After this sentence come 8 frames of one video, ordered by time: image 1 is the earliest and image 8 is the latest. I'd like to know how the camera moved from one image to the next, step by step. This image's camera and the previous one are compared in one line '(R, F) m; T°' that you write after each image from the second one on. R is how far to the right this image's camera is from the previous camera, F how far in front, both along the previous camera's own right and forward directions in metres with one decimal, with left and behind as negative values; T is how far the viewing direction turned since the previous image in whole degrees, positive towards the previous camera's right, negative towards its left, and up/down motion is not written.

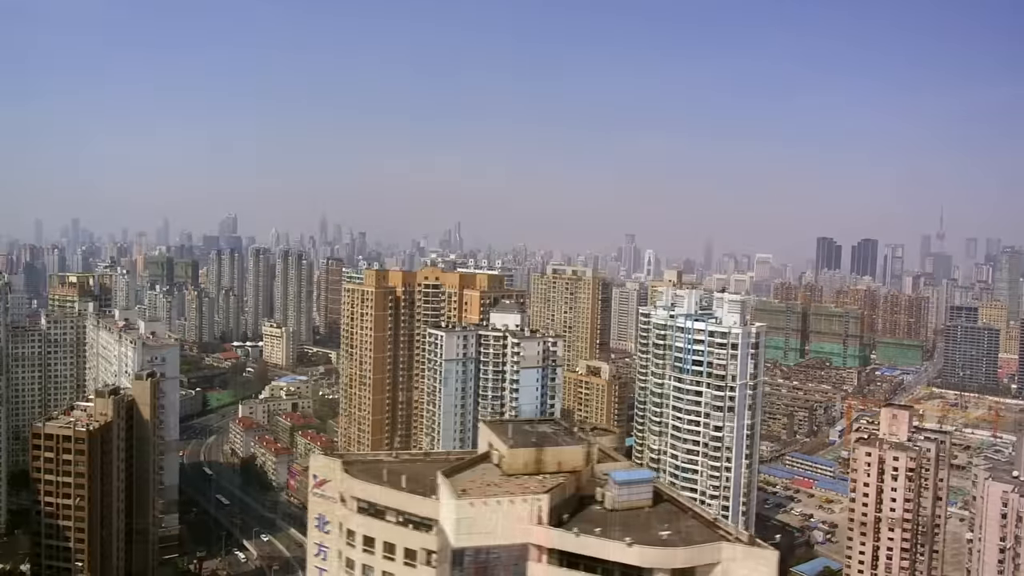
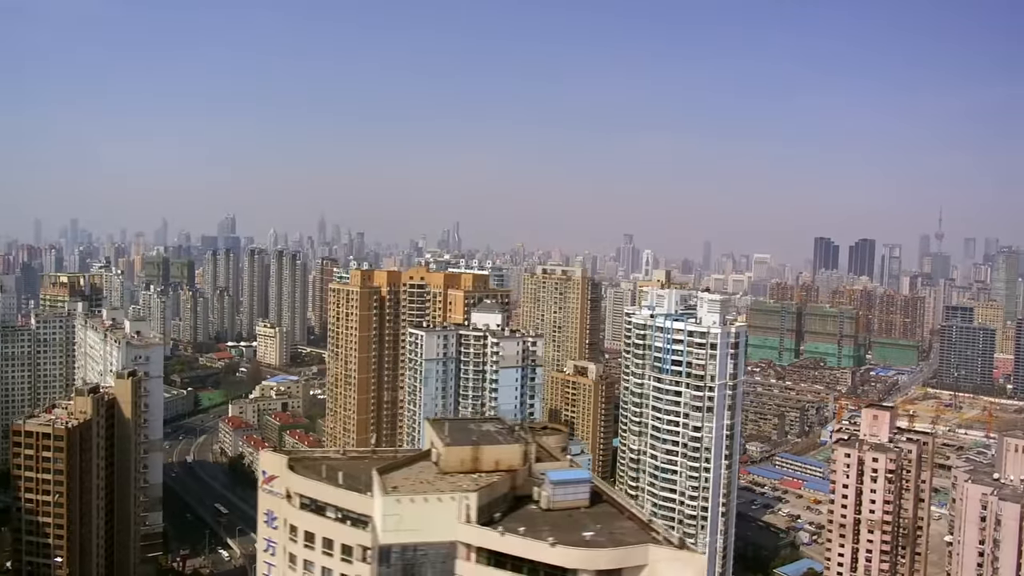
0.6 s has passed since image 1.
(+0.4, 0.0) m; 0°
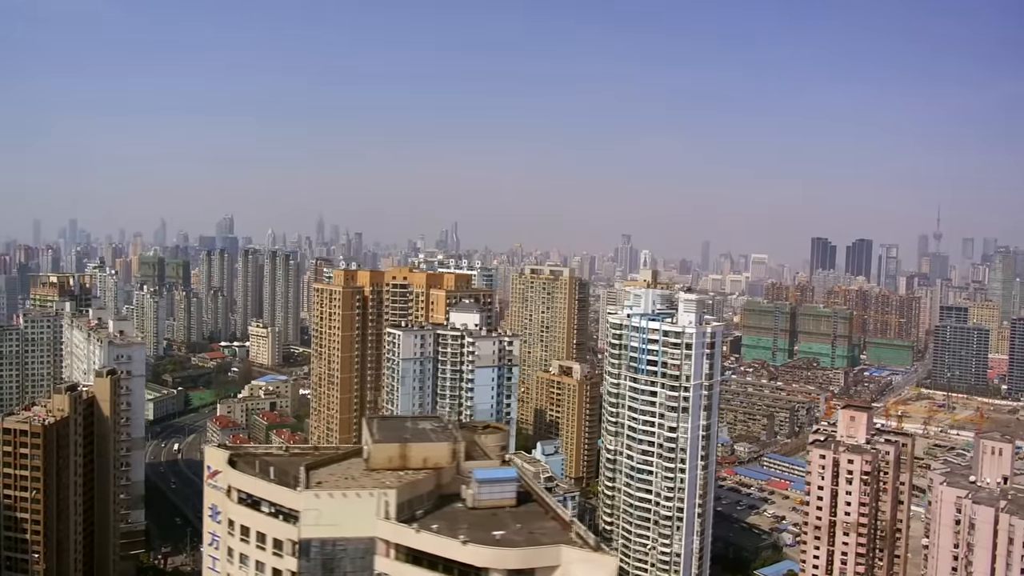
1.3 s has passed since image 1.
(+0.5, 0.0) m; 0°
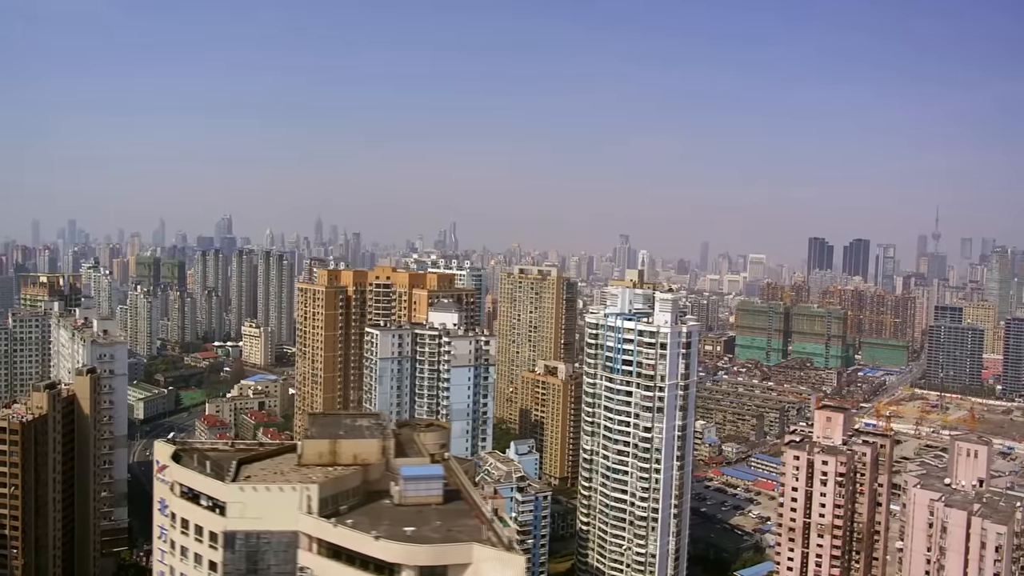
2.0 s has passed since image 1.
(+0.5, 0.0) m; 0°
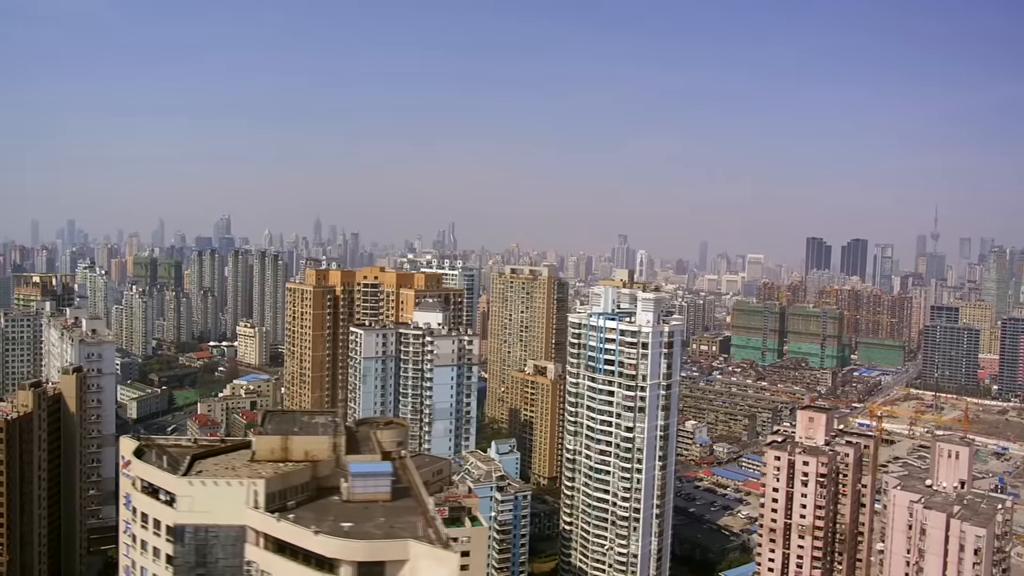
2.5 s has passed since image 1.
(+0.4, 0.0) m; 0°
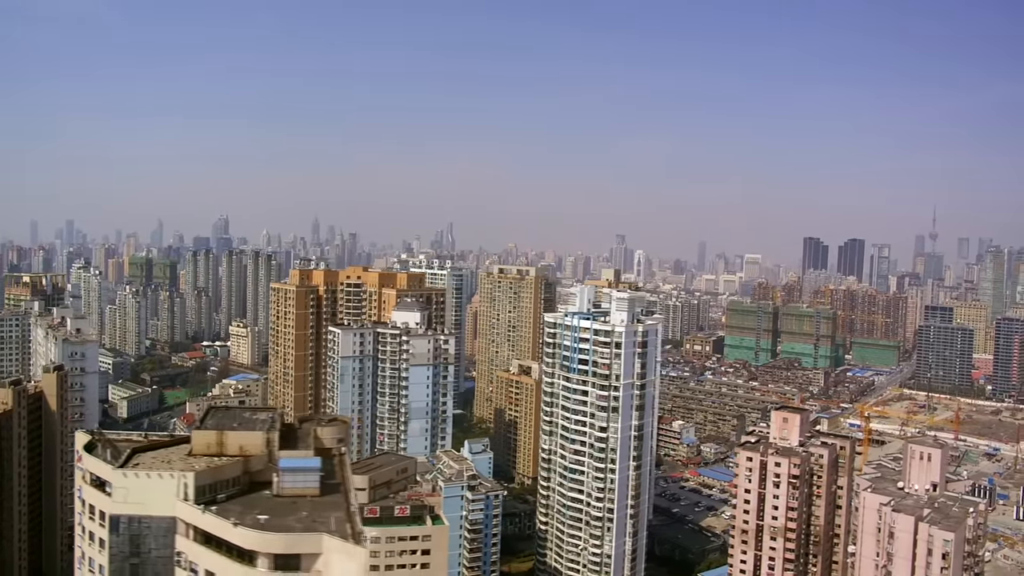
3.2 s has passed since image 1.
(+0.5, 0.0) m; 0°
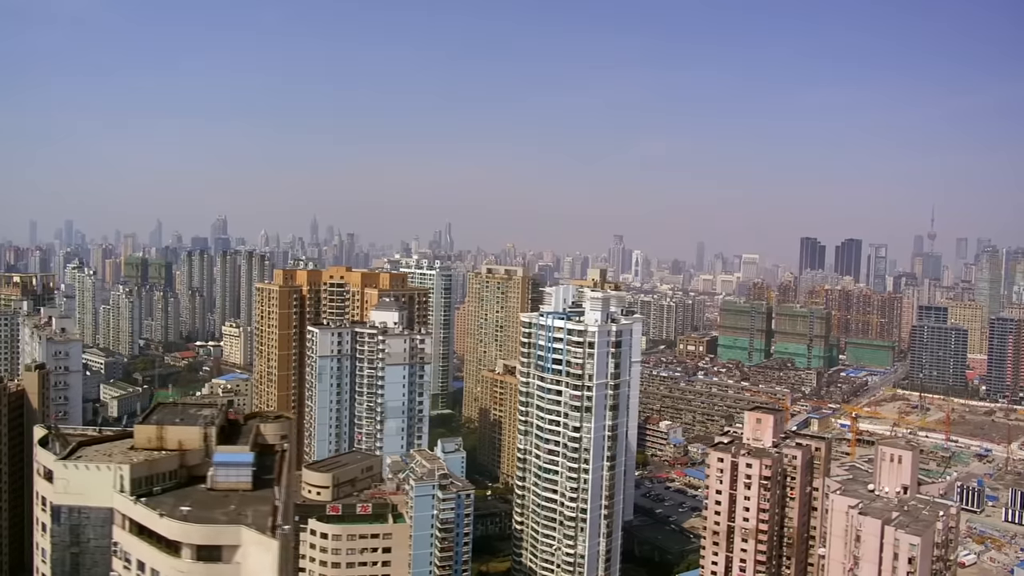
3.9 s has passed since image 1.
(+0.5, 0.0) m; 0°
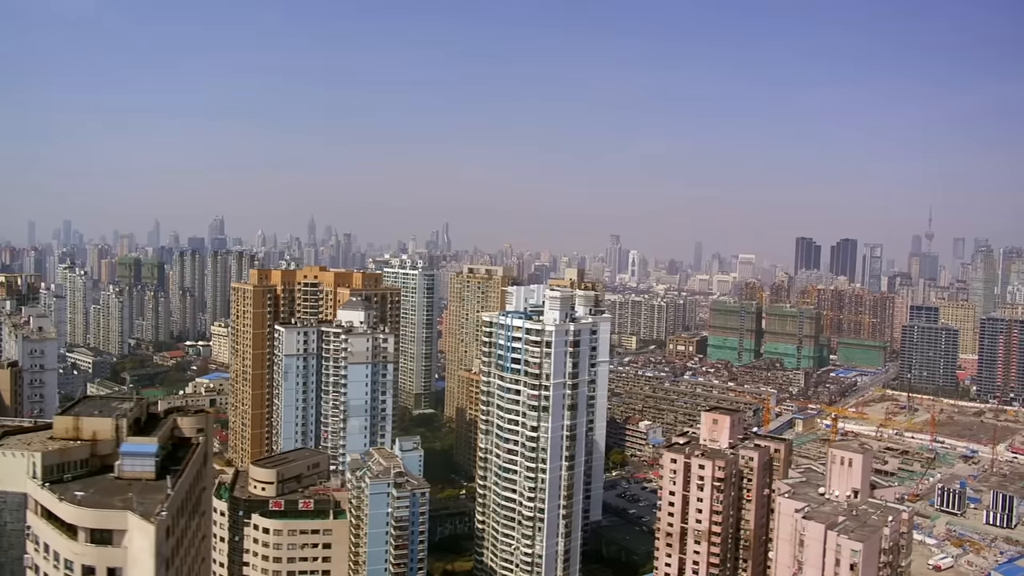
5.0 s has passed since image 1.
(+0.8, 0.0) m; -1°
